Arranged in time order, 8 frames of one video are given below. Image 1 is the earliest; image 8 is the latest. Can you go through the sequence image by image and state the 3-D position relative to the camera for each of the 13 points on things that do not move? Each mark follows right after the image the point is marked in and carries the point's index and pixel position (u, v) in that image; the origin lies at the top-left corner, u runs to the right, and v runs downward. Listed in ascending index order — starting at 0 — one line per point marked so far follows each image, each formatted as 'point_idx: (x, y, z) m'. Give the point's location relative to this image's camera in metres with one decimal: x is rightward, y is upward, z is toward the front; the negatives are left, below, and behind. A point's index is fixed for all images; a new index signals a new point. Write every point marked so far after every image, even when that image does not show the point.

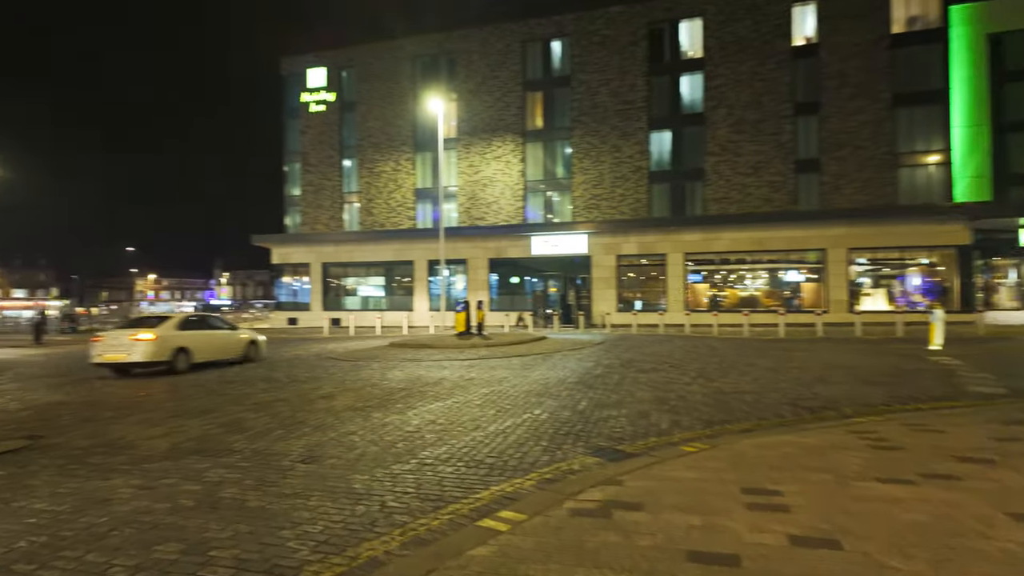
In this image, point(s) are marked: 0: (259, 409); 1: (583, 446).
0: (-4.1, -2.0, +9.6) m
1: (+0.9, -1.9, +7.1) m
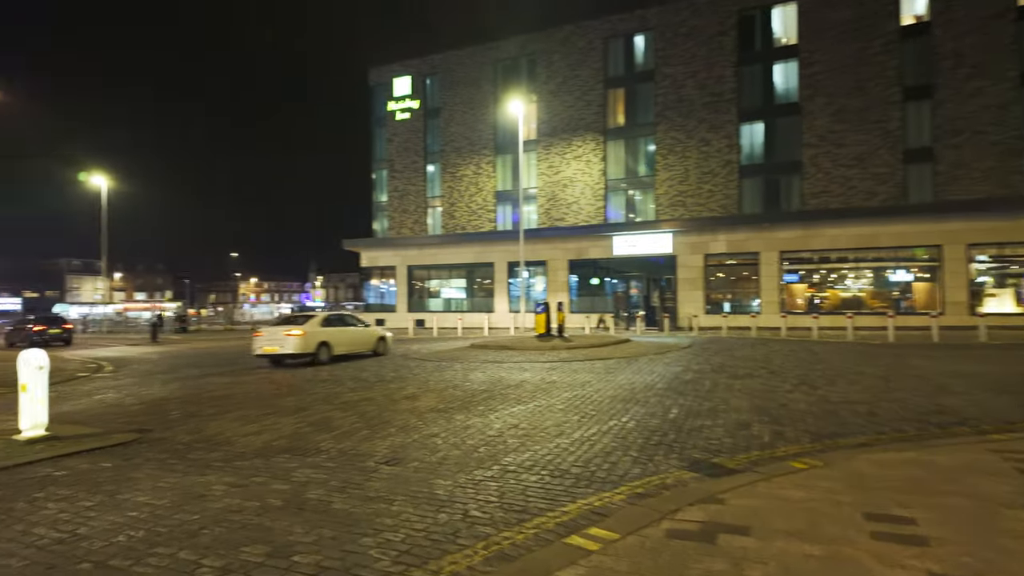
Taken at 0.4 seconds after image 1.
0: (-2.7, -2.0, +9.8) m
1: (+1.9, -1.9, +6.6) m
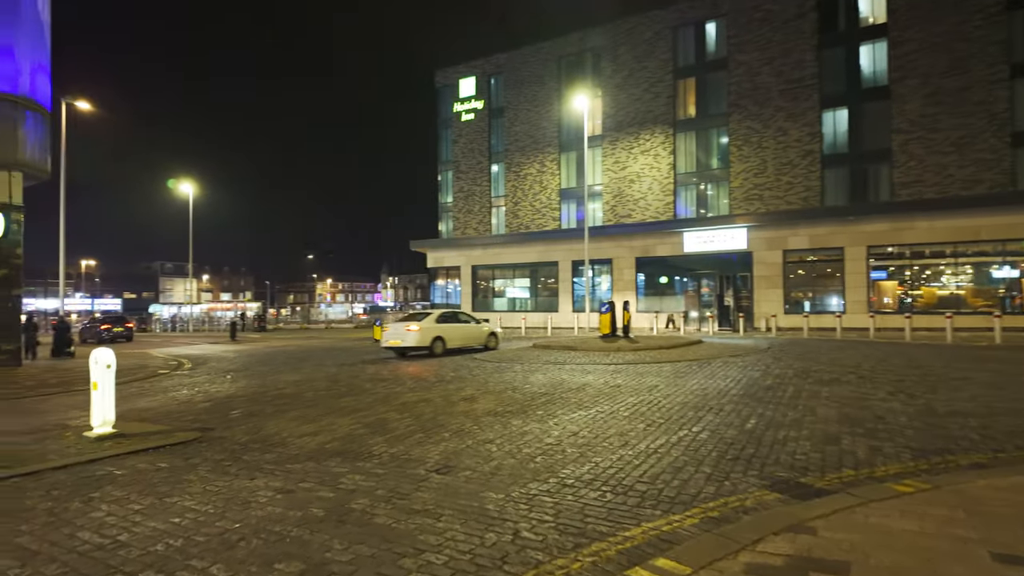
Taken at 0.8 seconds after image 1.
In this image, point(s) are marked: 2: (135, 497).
0: (-1.8, -2.0, +9.6) m
1: (+2.5, -1.9, +5.9) m
2: (-3.5, -1.9, +5.4) m
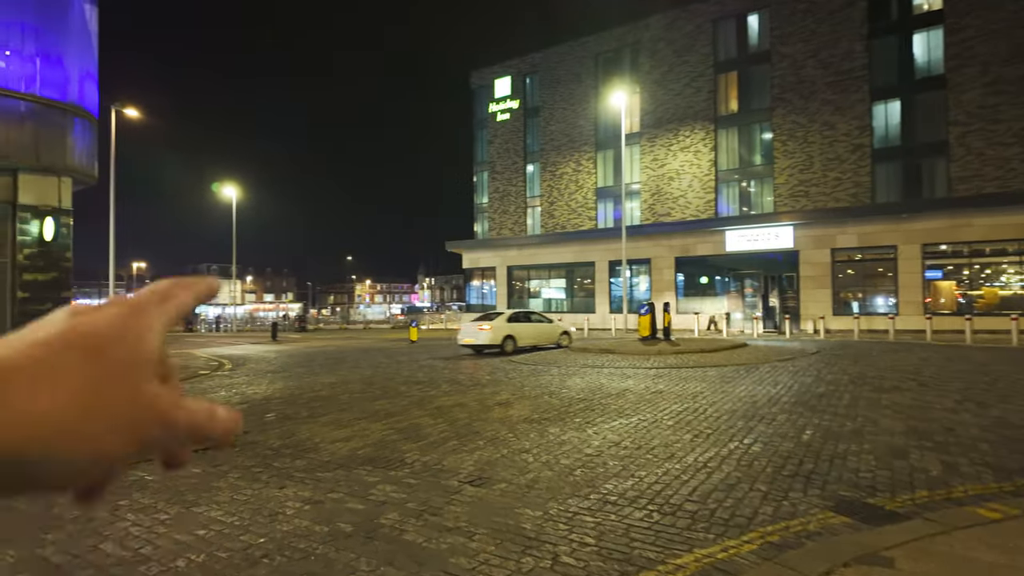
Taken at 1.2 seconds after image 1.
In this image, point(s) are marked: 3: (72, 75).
0: (-1.2, -2.0, +9.3) m
1: (+2.8, -1.9, +5.4) m
2: (-3.2, -2.0, +5.3) m
3: (-13.1, +6.3, +17.5) m
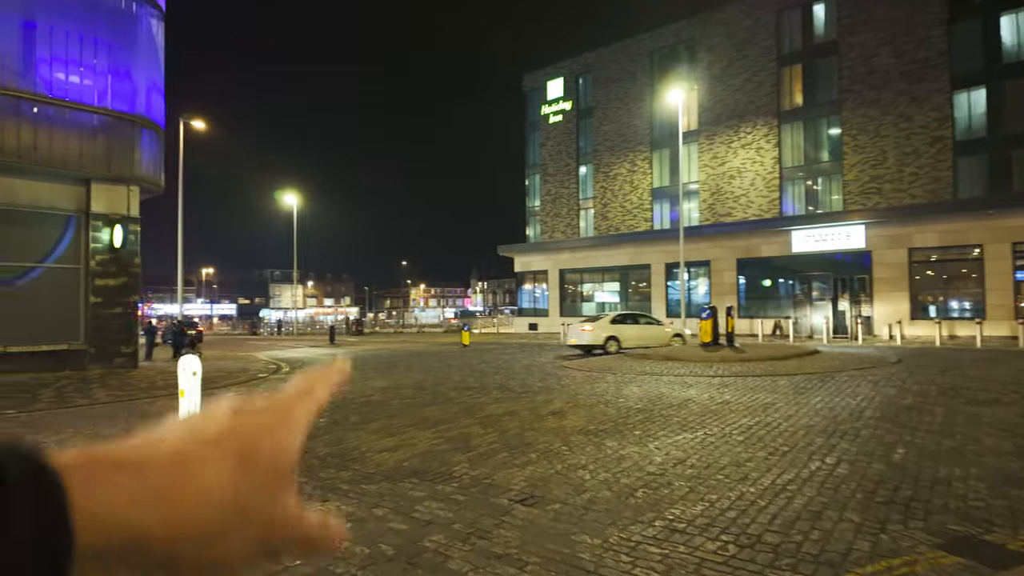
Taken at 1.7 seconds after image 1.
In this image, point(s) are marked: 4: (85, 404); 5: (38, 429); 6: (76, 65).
0: (-0.4, -2.0, +8.9) m
1: (+3.3, -1.9, +4.7) m
2: (-2.7, -2.0, +5.1) m
3: (-11.5, +6.2, +18.2) m
4: (-8.7, -2.4, +11.9) m
5: (-7.7, -2.3, +9.5) m
6: (-12.5, +6.4, +16.9) m
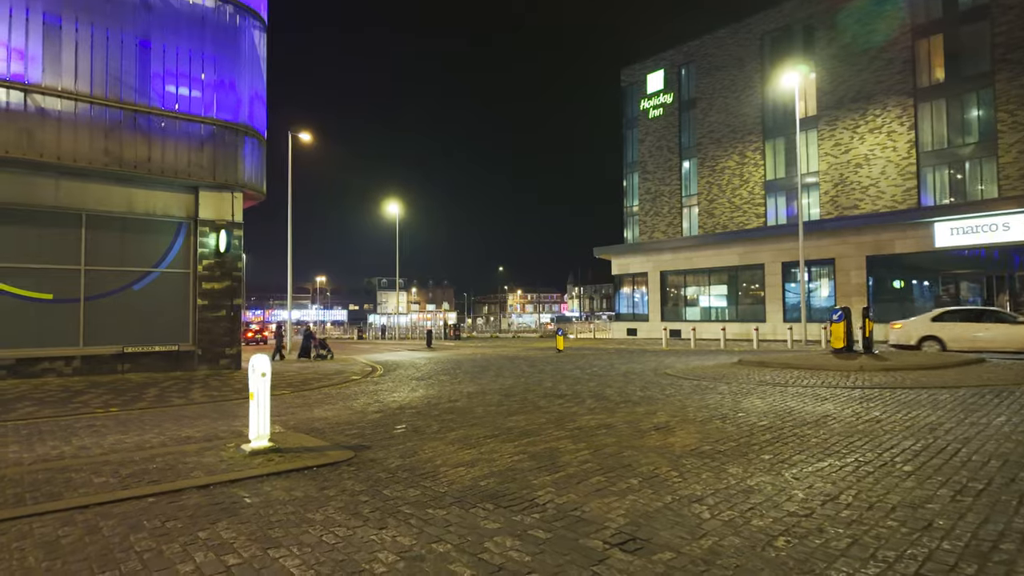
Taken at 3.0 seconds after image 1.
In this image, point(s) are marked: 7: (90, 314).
0: (+0.9, -2.0, +7.7) m
1: (+3.8, -1.8, +2.9) m
2: (-2.0, -1.9, +4.4) m
3: (-8.6, +6.1, +18.8) m
4: (-6.8, -2.4, +12.1) m
5: (-6.2, -2.2, +9.5) m
6: (-9.8, +6.3, +17.7) m
7: (-11.8, -0.7, +16.5) m
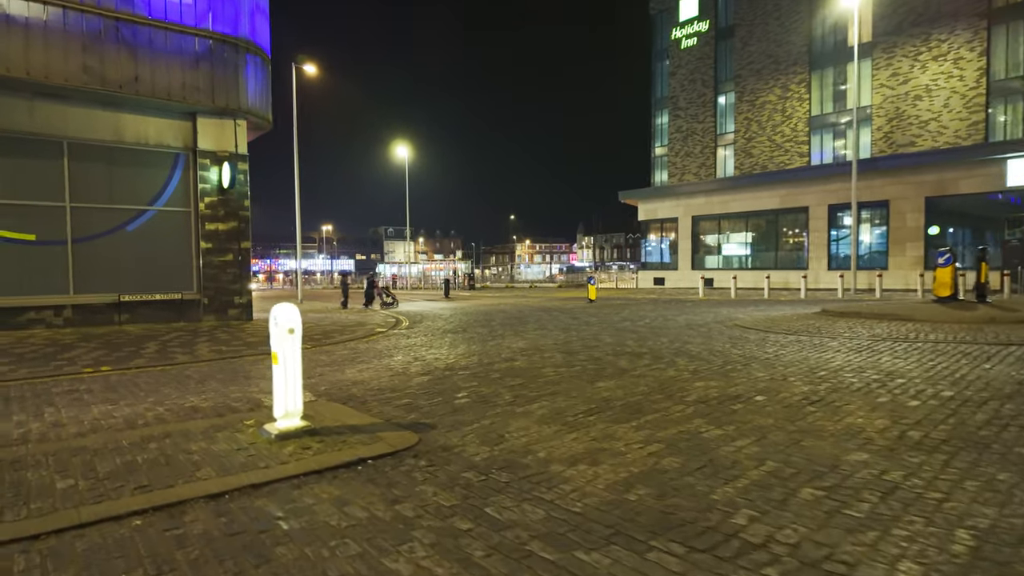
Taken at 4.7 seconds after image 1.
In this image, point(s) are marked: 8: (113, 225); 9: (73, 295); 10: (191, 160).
0: (+2.0, -1.2, +5.8) m
1: (+4.8, -1.4, +1.0) m
2: (-0.9, -1.4, +2.4) m
3: (-7.4, +7.7, +16.2) m
4: (-5.7, -1.3, +10.2) m
5: (-5.1, -1.4, +7.7) m
6: (-8.7, +7.9, +15.1) m
7: (-10.7, +0.7, +14.5) m
8: (-10.2, +1.6, +14.9) m
9: (-10.7, -0.2, +14.3) m
10: (-8.7, +3.5, +16.0) m
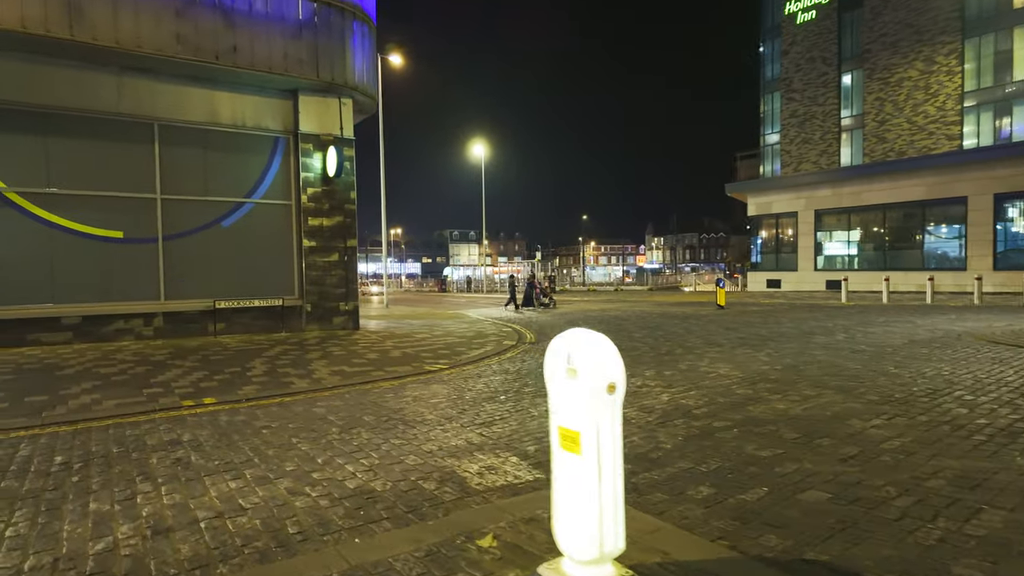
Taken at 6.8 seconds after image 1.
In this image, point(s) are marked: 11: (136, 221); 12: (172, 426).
0: (+4.5, -1.3, +2.6) m
1: (+6.8, -1.5, -2.4) m
2: (+1.2, -1.5, -0.4) m
3: (-3.9, +7.6, +14.0) m
4: (-2.7, -1.4, +7.8) m
5: (-2.4, -1.4, +5.2) m
6: (-5.2, +7.8, +13.0) m
7: (-7.3, +0.6, +12.5) m
8: (-6.7, +1.5, +13.0) m
9: (-7.3, -0.3, +12.4) m
10: (-5.2, +3.4, +13.9) m
11: (-7.8, +1.4, +12.2) m
12: (-3.5, -1.4, +6.1) m
